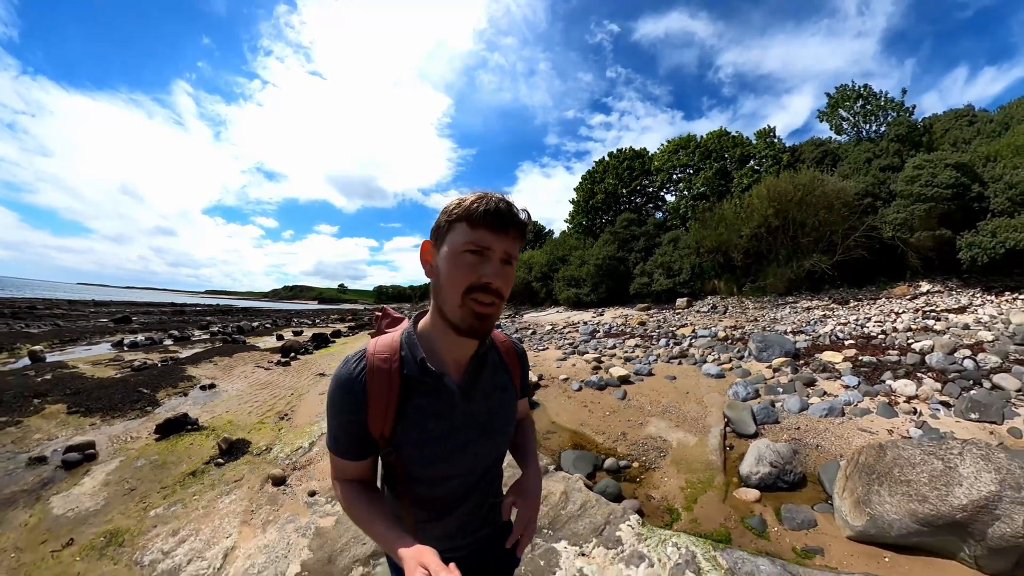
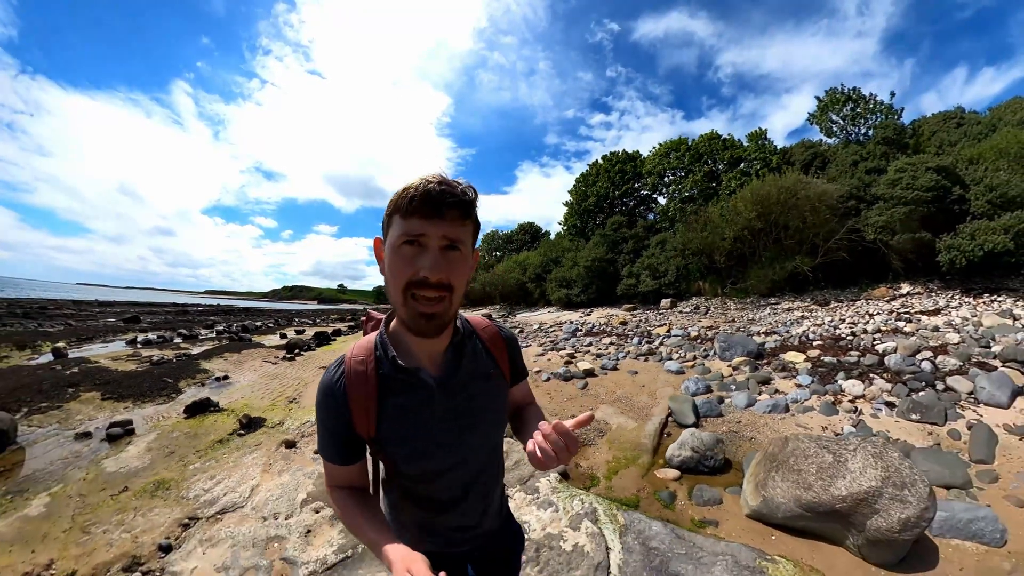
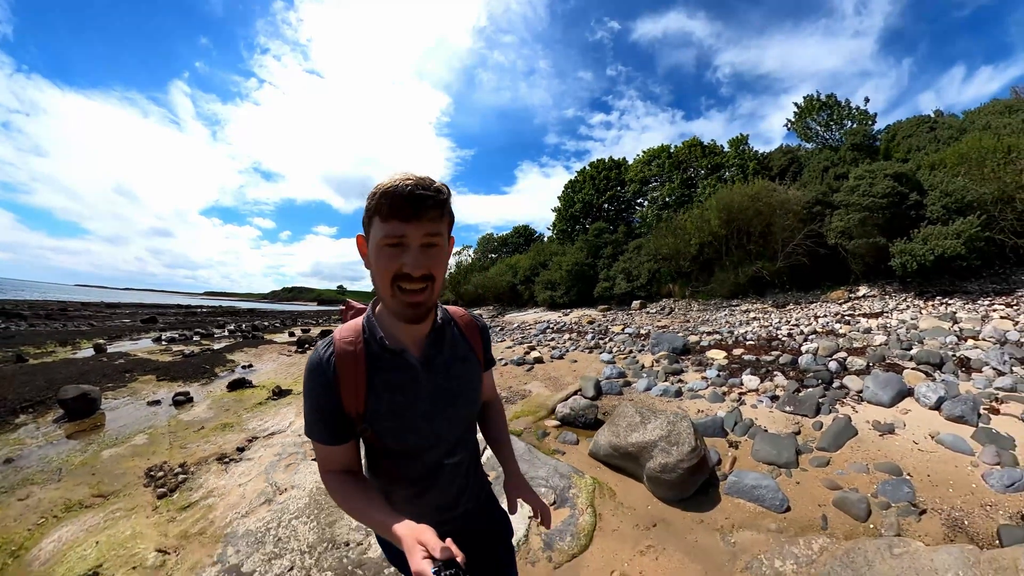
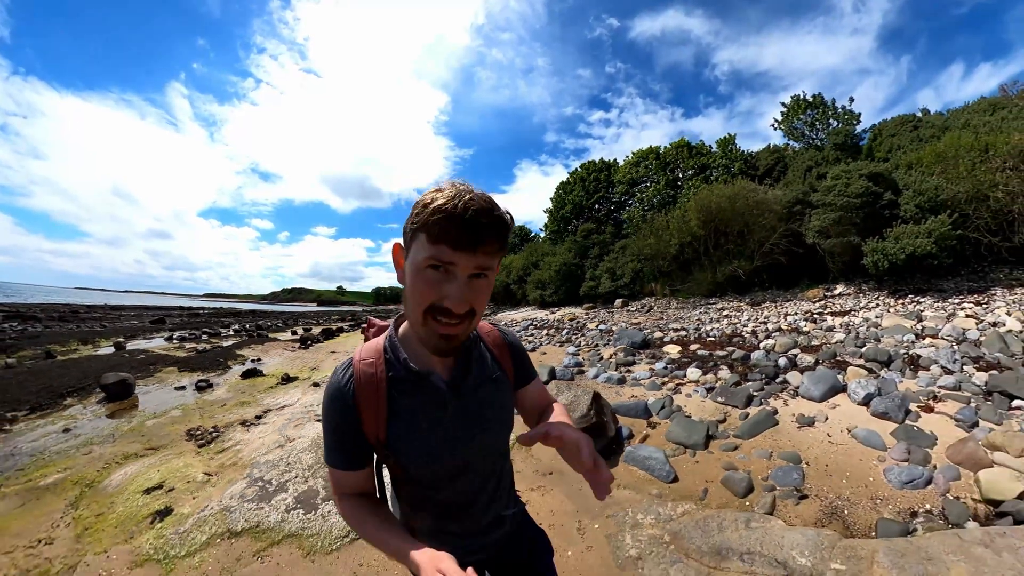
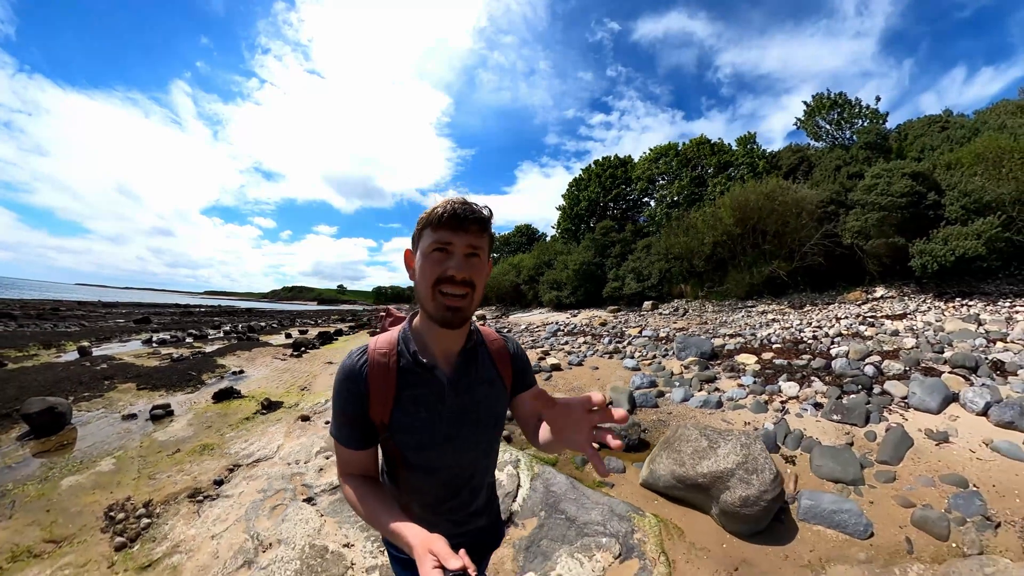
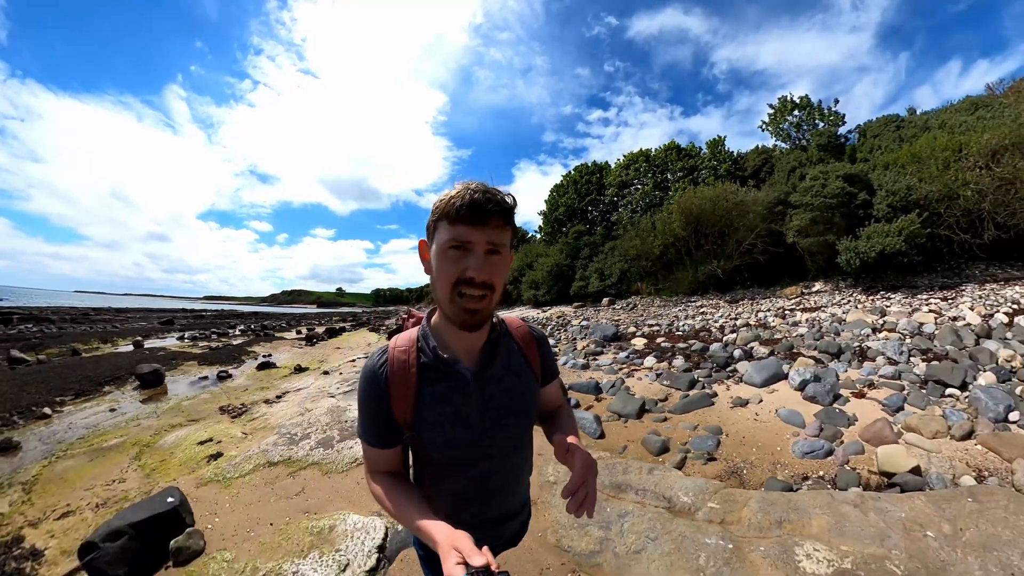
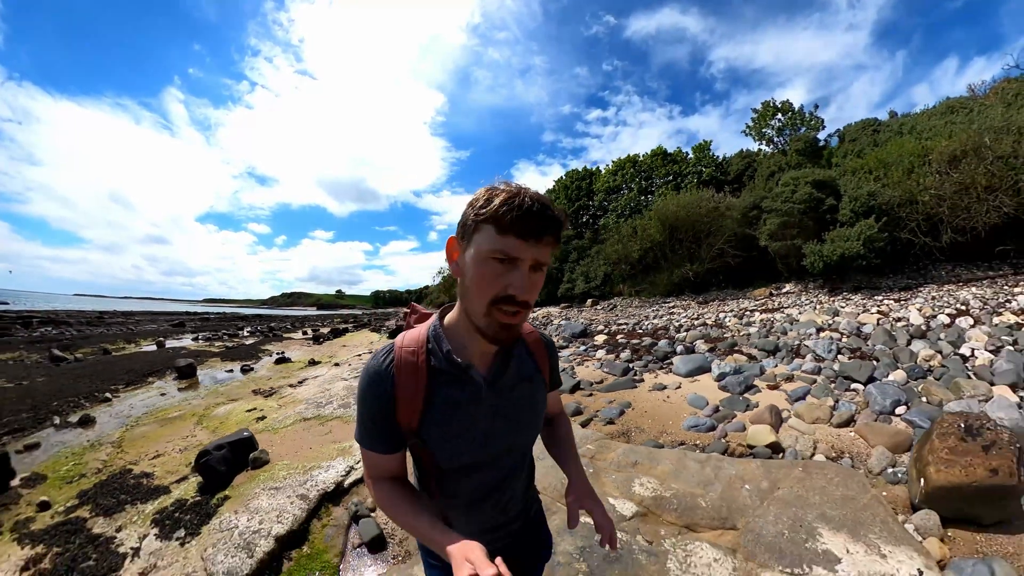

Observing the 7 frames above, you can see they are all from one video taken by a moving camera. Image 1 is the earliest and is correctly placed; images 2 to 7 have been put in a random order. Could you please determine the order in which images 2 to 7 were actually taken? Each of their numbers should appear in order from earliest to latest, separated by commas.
2, 5, 3, 4, 6, 7
